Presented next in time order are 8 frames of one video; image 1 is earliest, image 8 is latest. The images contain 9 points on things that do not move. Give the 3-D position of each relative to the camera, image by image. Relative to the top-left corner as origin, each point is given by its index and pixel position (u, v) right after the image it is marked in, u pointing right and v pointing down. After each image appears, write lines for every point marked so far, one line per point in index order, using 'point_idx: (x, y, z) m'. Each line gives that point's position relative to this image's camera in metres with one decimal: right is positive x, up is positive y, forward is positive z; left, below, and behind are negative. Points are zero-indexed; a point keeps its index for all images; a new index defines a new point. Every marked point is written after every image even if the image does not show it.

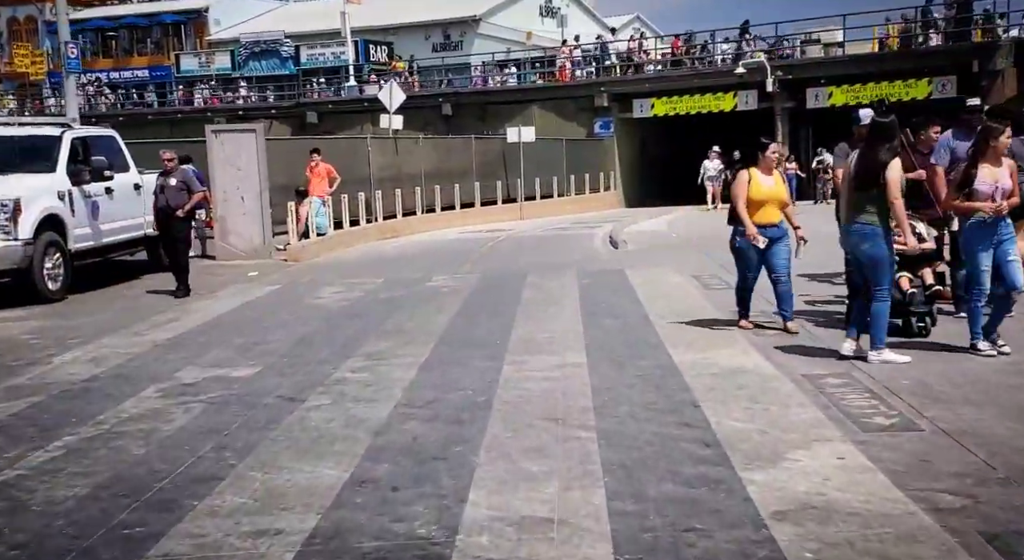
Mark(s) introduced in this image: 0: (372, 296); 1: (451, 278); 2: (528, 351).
0: (-1.8, -0.2, +13.5) m
1: (-0.9, 0.0, +15.1) m
2: (+0.2, -0.6, +9.2) m
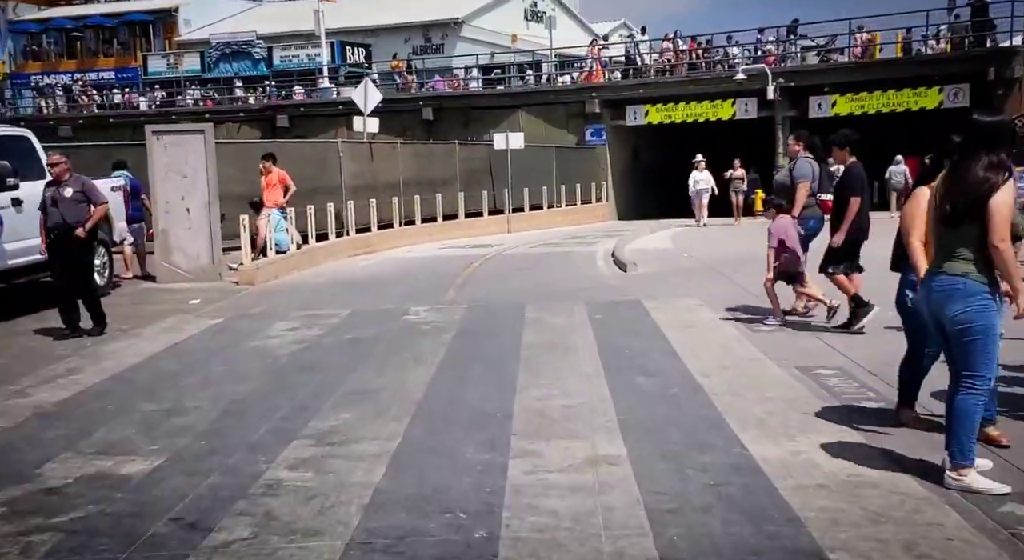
0: (-1.8, -0.6, +10.9) m
1: (-1.0, -0.4, +12.5) m
2: (+0.2, -1.0, +6.7) m
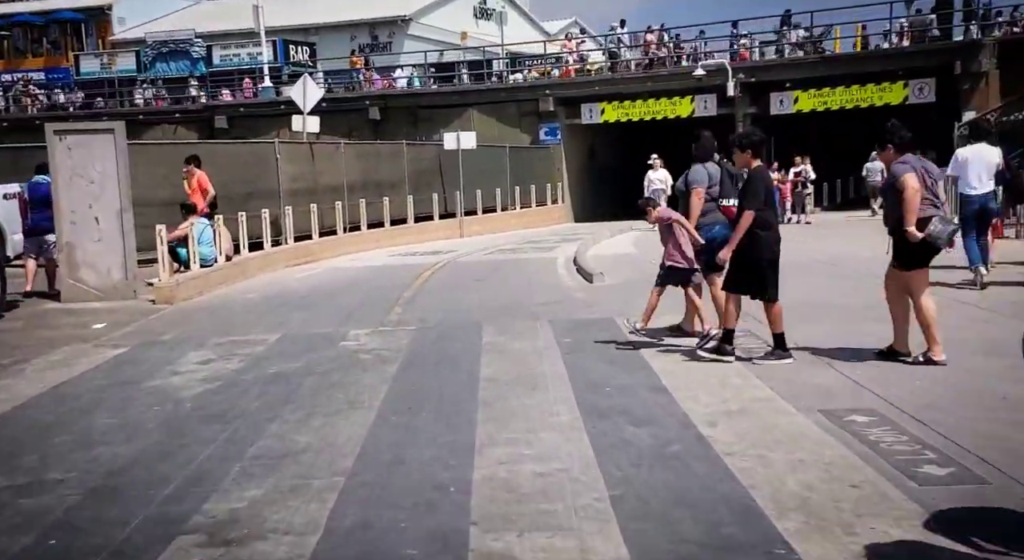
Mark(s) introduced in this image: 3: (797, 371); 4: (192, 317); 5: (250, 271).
0: (-2.2, -0.8, +9.1) m
1: (-1.5, -0.6, +10.8) m
2: (0.0, -1.1, +5.0) m
3: (+2.2, -0.7, +8.0) m
4: (-3.9, -0.4, +12.6) m
5: (-4.5, +0.2, +17.9) m
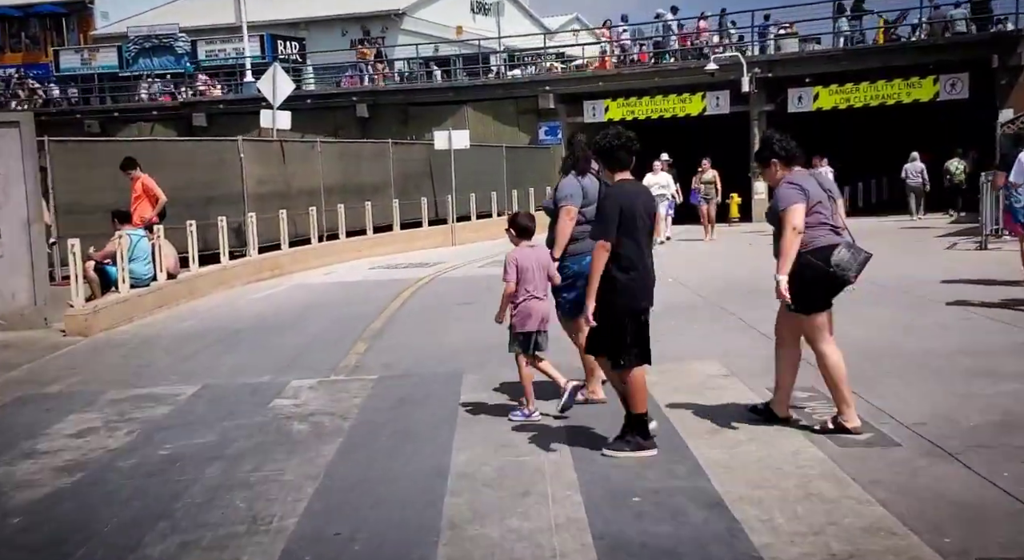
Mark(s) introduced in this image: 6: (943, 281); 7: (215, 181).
0: (-2.3, -1.1, +6.6) m
1: (-1.5, -0.8, +8.3) m
2: (-0.1, -1.4, +2.5) m
3: (+2.1, -1.0, +5.5) m
4: (-4.0, -0.7, +10.1) m
5: (-4.6, -0.1, +15.4) m
6: (+6.2, 0.0, +15.1) m
7: (-5.2, +1.7, +18.3) m
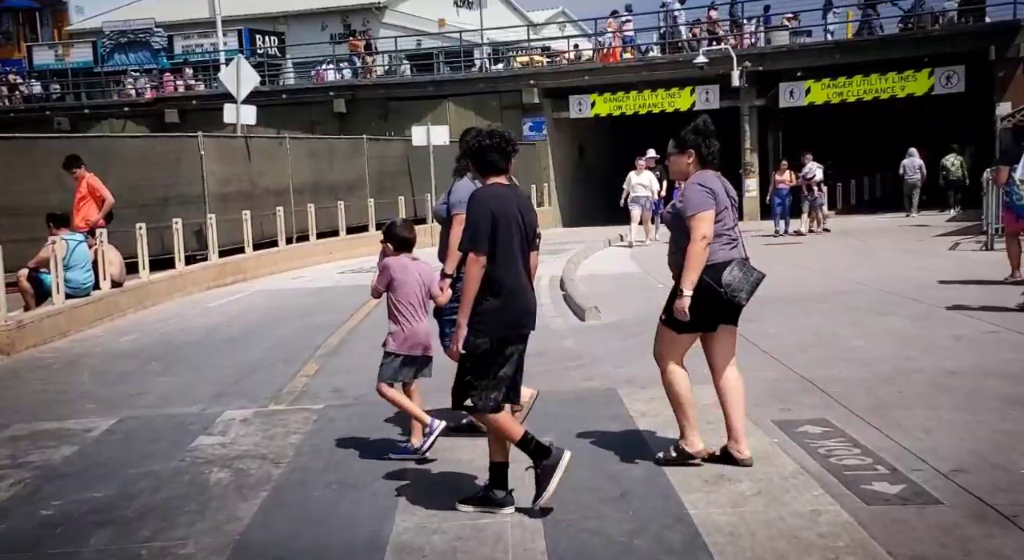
0: (-2.5, -1.2, +5.5) m
1: (-1.8, -0.9, +7.2) m
2: (-0.3, -1.5, +1.4) m
3: (+1.9, -1.1, +4.4) m
4: (-4.2, -0.8, +9.0) m
5: (-4.9, -0.2, +14.2) m
6: (+5.9, -0.1, +14.0) m
7: (-5.6, +1.6, +17.1) m
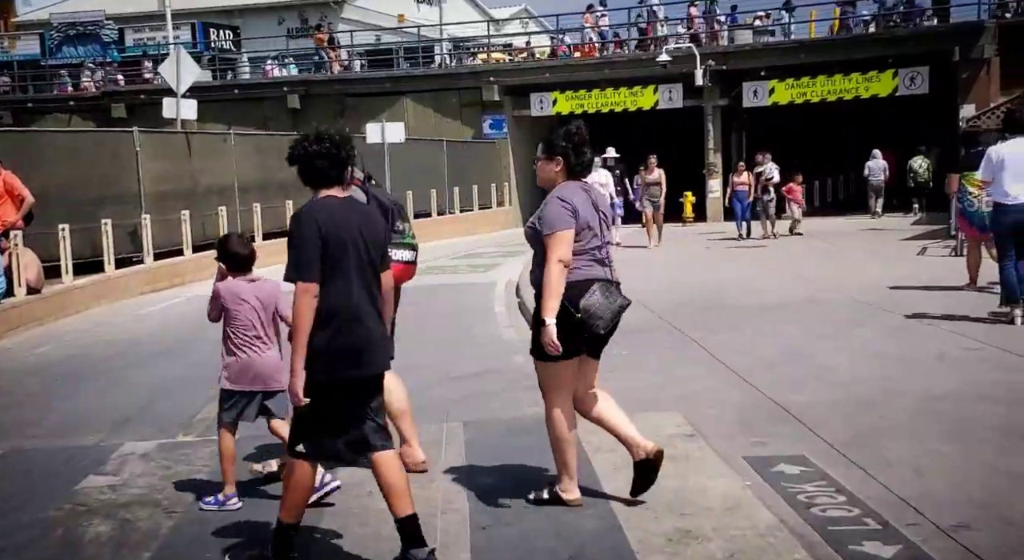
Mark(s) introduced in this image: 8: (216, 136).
0: (-2.8, -1.3, +4.6) m
1: (-2.2, -1.0, +6.3) m
2: (-0.4, -1.6, +0.5) m
3: (+1.6, -1.2, +3.7) m
4: (-4.6, -0.9, +8.0) m
5: (-5.5, -0.3, +13.2) m
6: (+5.3, -0.2, +13.4) m
7: (-6.3, +1.6, +16.1) m
8: (-5.5, +2.7, +19.4) m
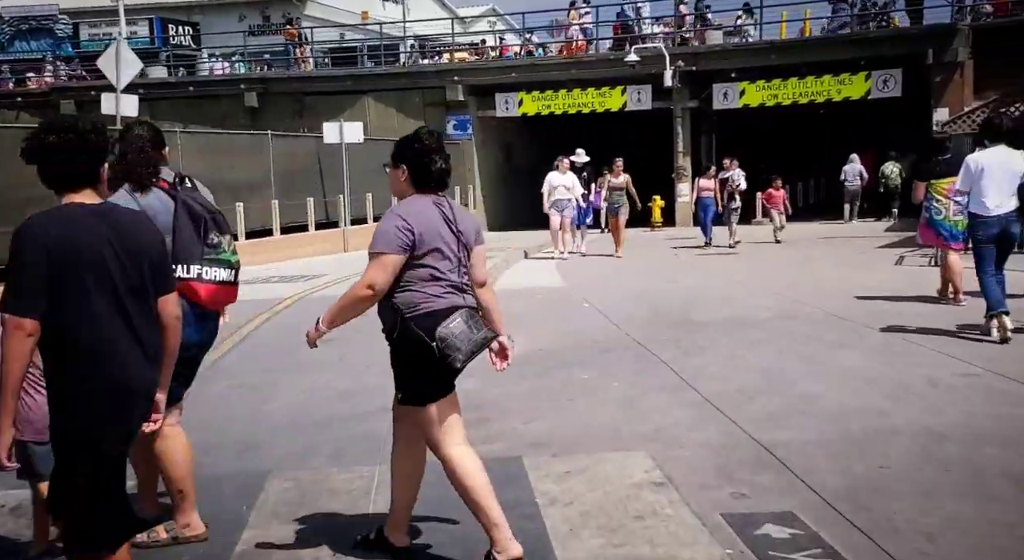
0: (-3.1, -1.4, +3.6) m
1: (-2.5, -1.1, +5.3) m
2: (-0.6, -1.8, -0.4) m
3: (+1.4, -1.3, +2.8) m
4: (-5.0, -1.0, +7.0) m
5: (-6.0, -0.4, +12.1) m
6: (+4.7, -0.3, +12.7) m
7: (-6.9, +1.5, +15.0) m
8: (-6.1, +2.5, +18.3) m
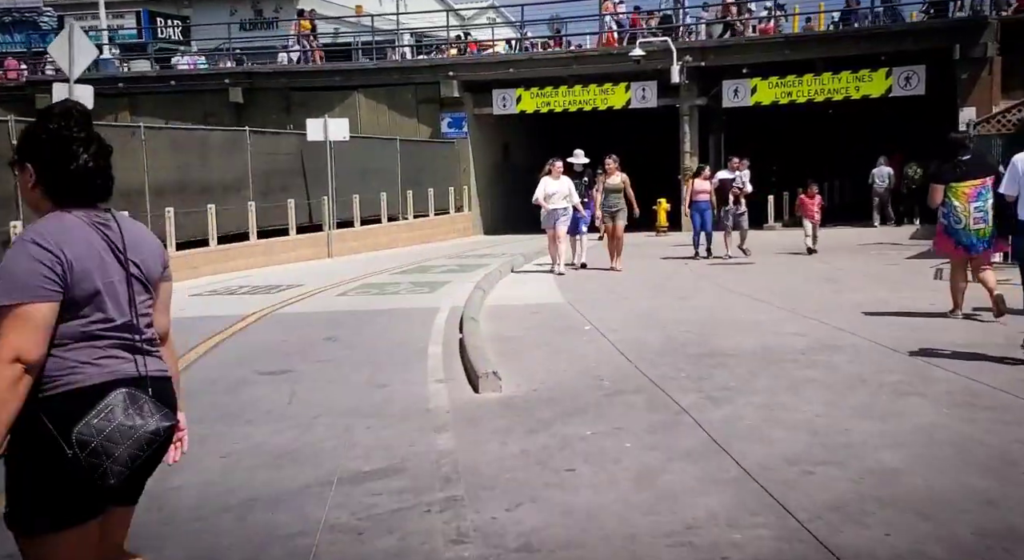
0: (-3.2, -1.5, +1.9) m
1: (-2.6, -1.3, +3.7) m
2: (-0.7, -1.9, -2.0) m
3: (+1.3, -1.5, +1.2) m
4: (-5.1, -1.2, +5.3) m
5: (-6.1, -0.6, +10.5) m
6: (+4.6, -0.5, +11.0) m
7: (-6.9, +1.3, +13.3) m
8: (-6.2, +2.4, +16.7) m
